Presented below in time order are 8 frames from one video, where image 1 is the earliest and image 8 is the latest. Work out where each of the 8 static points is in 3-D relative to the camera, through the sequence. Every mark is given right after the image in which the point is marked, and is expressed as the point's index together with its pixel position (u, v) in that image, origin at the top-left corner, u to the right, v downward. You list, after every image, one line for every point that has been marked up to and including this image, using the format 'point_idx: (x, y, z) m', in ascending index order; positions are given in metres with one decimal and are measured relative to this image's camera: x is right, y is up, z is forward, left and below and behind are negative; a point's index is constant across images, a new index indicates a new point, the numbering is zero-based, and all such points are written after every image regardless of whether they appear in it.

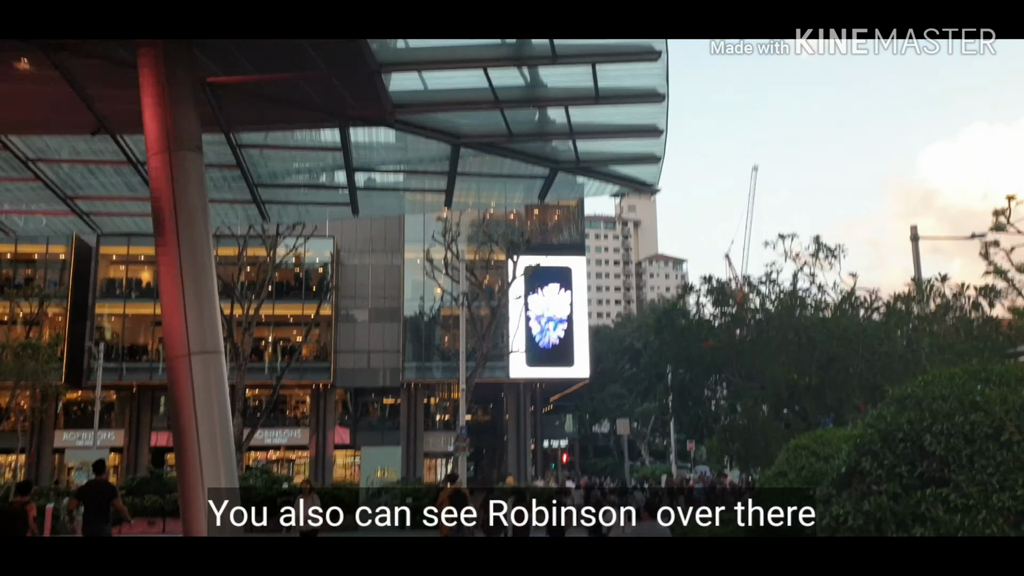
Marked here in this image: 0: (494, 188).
0: (-0.4, +1.9, +16.4) m
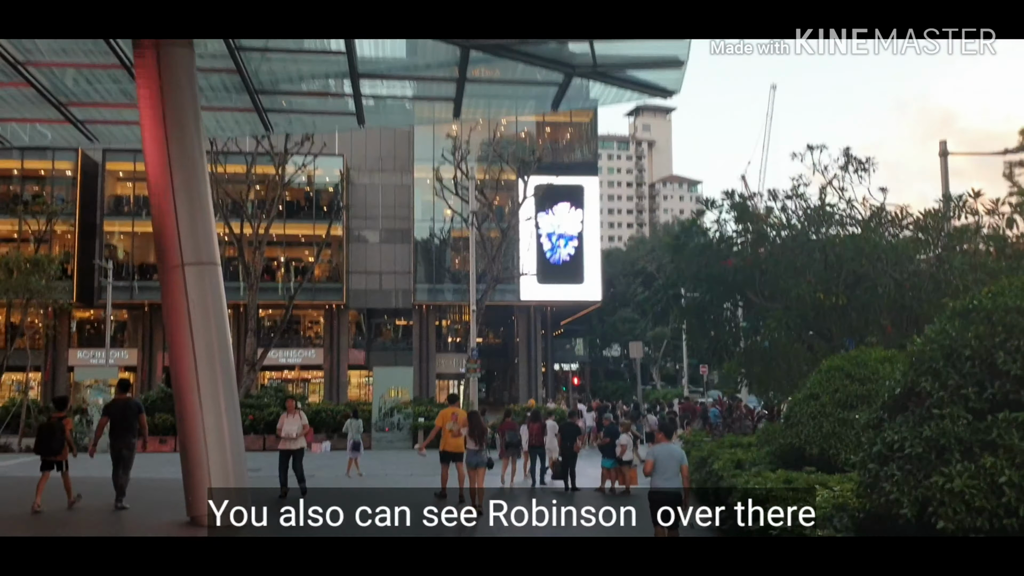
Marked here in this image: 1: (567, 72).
0: (-0.1, +3.4, +15.6) m
1: (+0.9, +3.5, +14.0) m
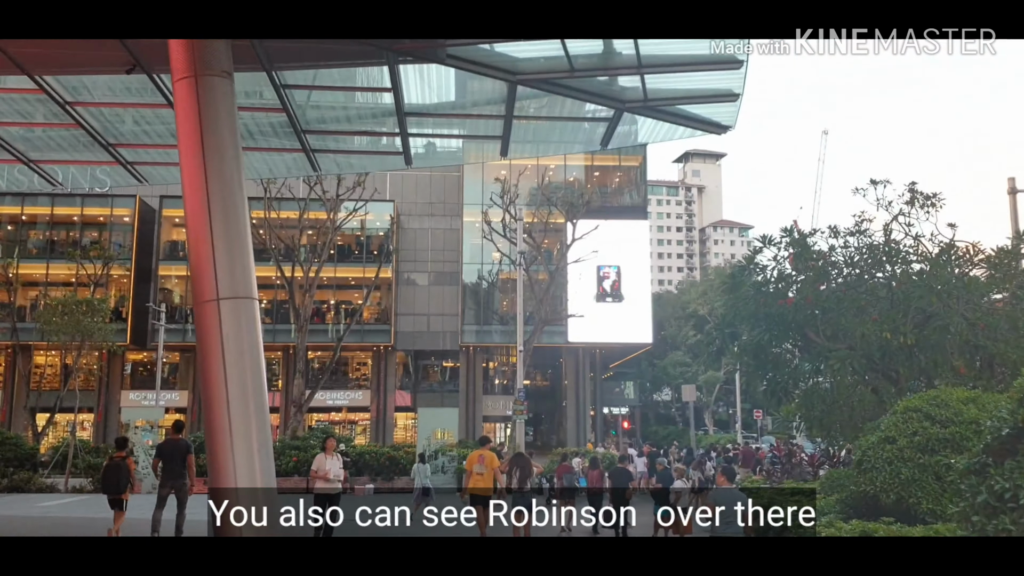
0: (+0.7, +2.8, +15.3) m
1: (+1.7, +2.9, +13.6) m
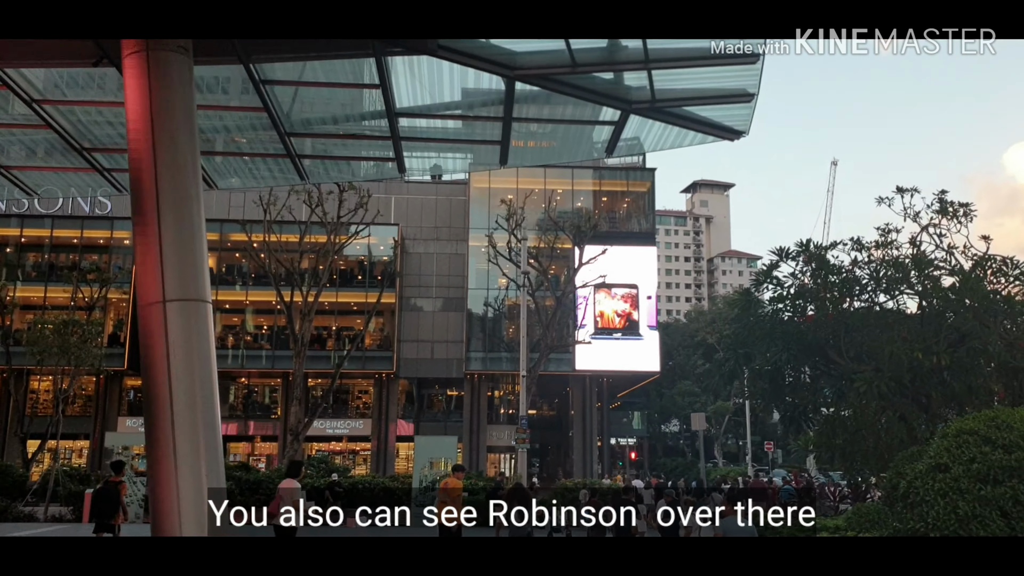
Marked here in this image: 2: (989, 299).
0: (+0.7, +2.5, +14.4) m
1: (+1.6, +2.6, +12.7) m
2: (+9.8, -0.3, +18.0) m
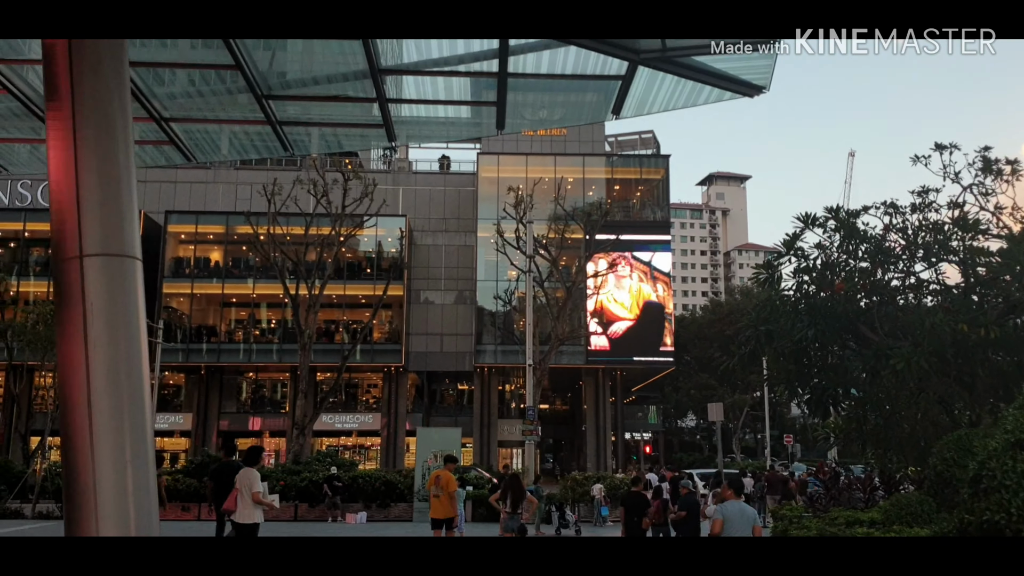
0: (+0.7, +2.9, +13.2) m
1: (+1.6, +3.0, +11.5) m
2: (+9.9, +0.2, +16.7) m
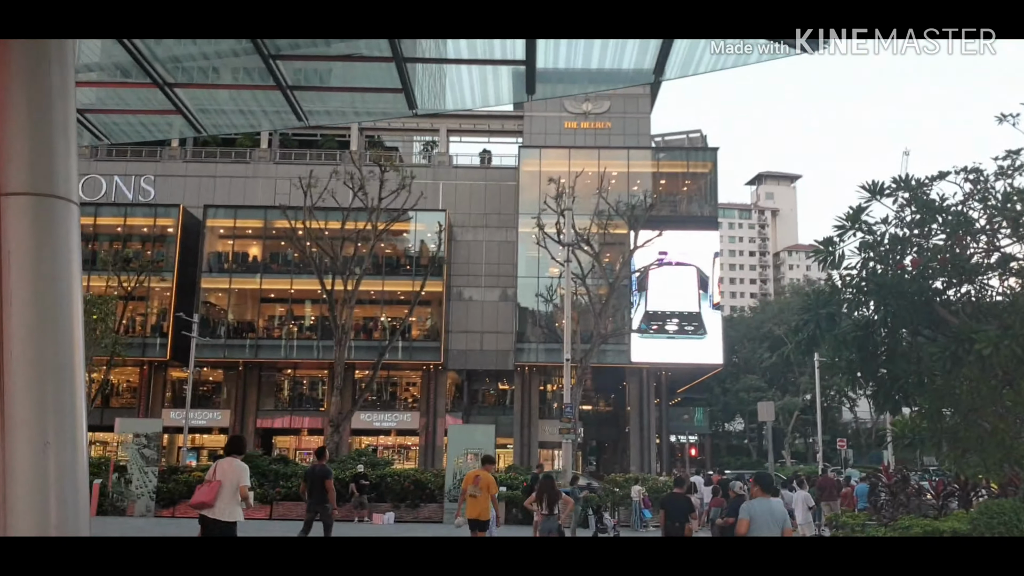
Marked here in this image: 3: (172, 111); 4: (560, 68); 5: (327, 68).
0: (+1.1, +3.1, +12.0) m
1: (+1.9, +3.3, +10.3) m
2: (+10.4, +0.4, +15.0) m
3: (-5.4, +2.8, +13.7) m
4: (+0.7, +3.2, +11.8) m
5: (-2.6, +3.1, +12.3) m
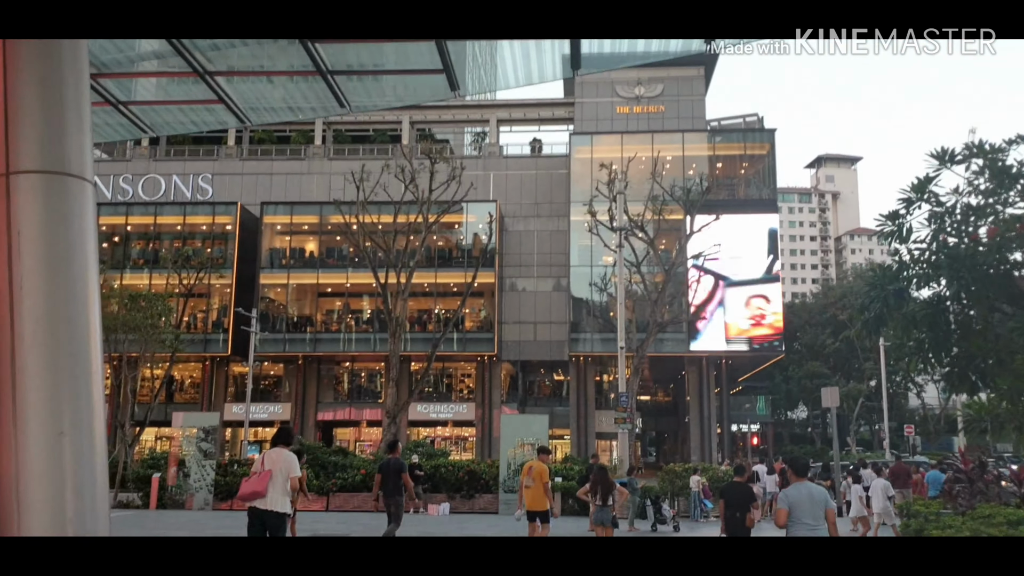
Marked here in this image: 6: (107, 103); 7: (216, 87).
0: (+1.7, +3.4, +11.5) m
1: (+2.4, +3.5, +9.7) m
2: (+11.3, +0.9, +13.9) m
3: (-4.7, +2.9, +13.6) m
4: (+1.2, +3.4, +11.3) m
5: (-2.0, +3.2, +12.1) m
6: (-6.2, +2.8, +13.6) m
7: (-4.4, +3.0, +12.9) m
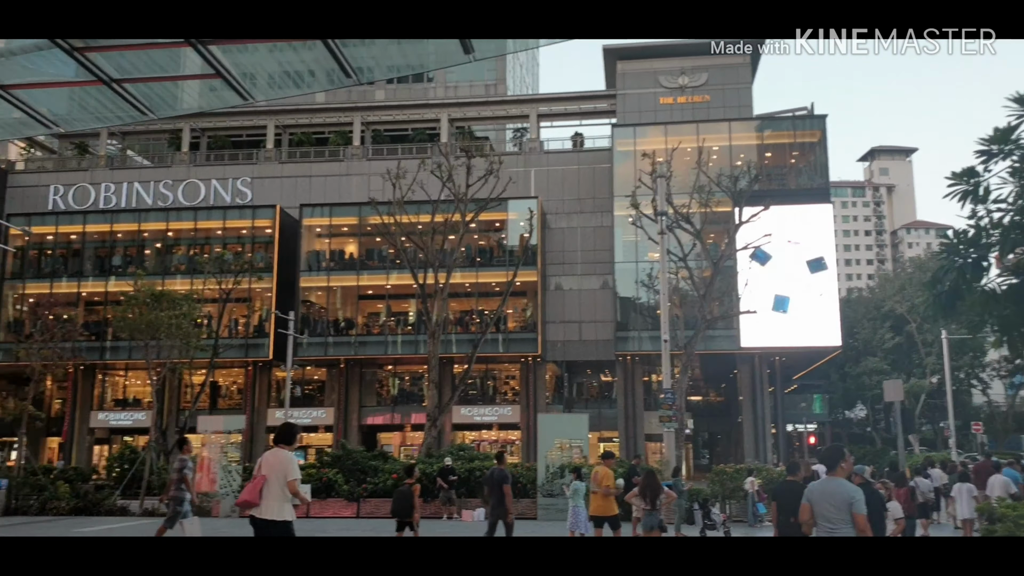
0: (+1.9, +3.6, +10.3) m
1: (+2.5, +3.8, +8.5) m
2: (+11.6, +1.3, +12.2) m
3: (-4.3, +3.0, +12.7) m
4: (+1.4, +3.7, +10.2) m
5: (-1.8, +3.4, +11.1) m
6: (-5.9, +2.9, +12.8) m
7: (-4.1, +3.1, +12.0) m
